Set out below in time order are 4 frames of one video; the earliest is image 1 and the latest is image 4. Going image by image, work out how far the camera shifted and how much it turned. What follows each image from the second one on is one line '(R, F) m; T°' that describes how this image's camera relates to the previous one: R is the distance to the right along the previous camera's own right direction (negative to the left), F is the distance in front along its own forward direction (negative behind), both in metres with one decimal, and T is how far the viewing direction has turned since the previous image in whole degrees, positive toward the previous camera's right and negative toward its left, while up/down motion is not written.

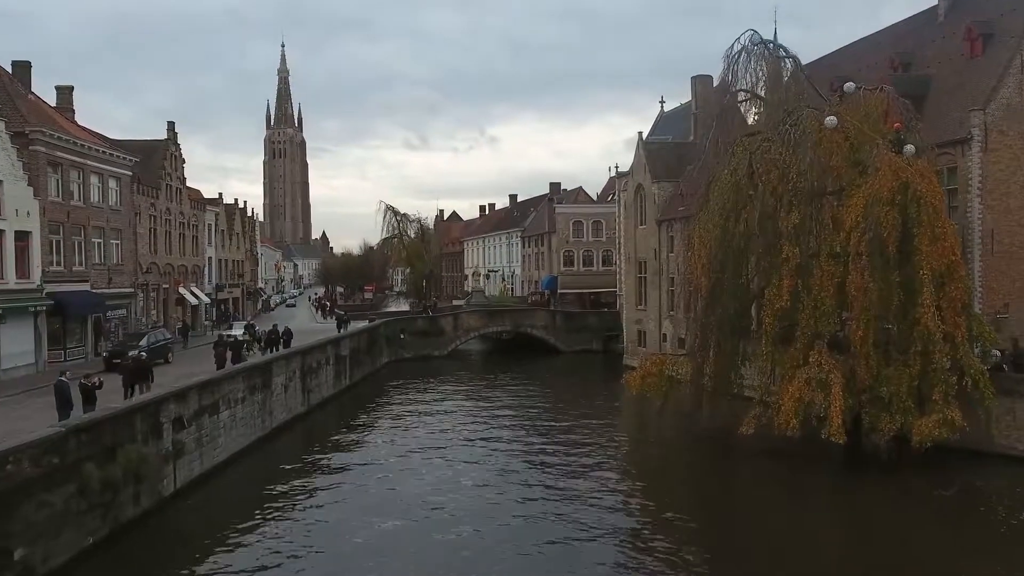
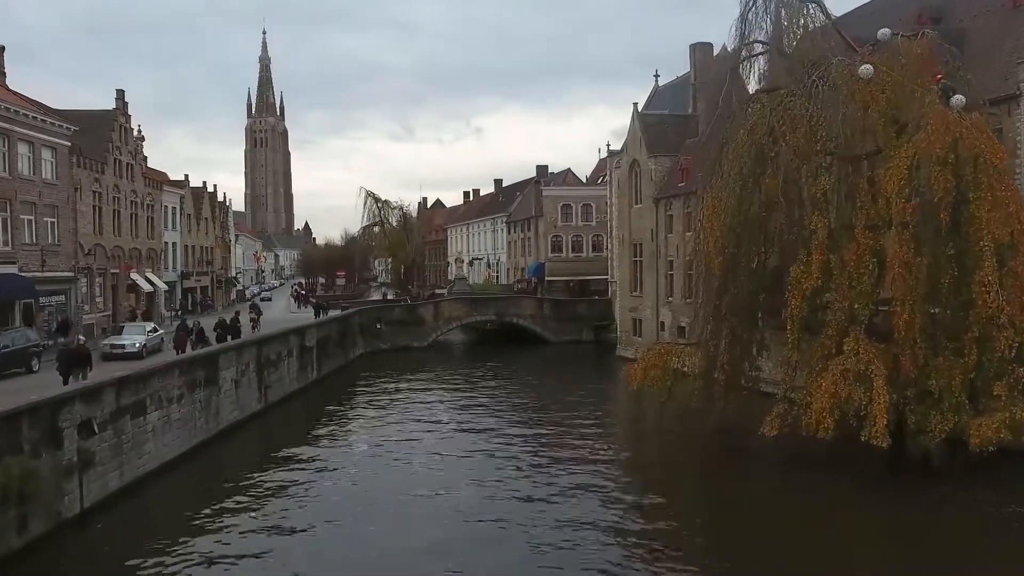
(+0.1, +3.0) m; +1°
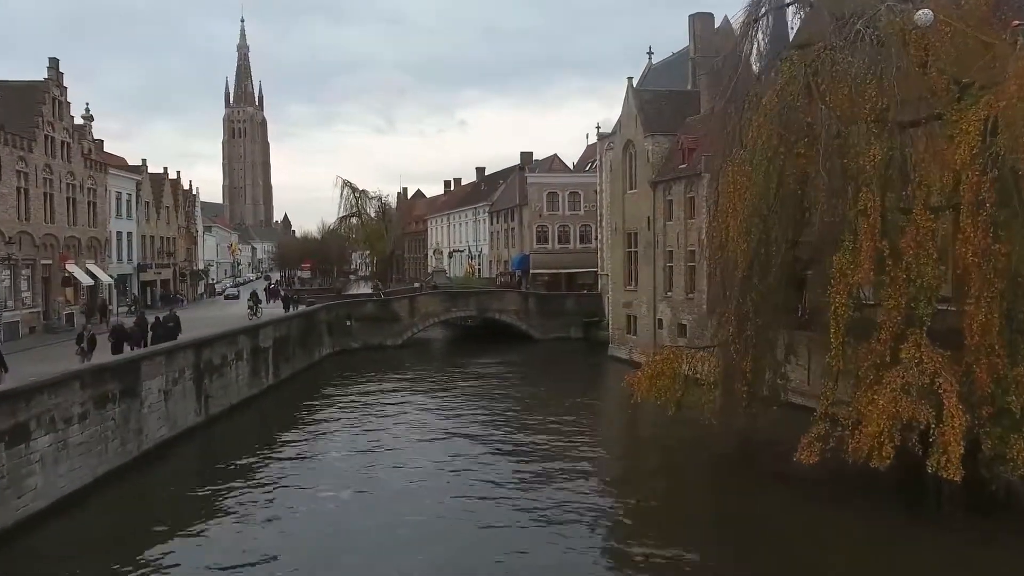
(+0.1, +3.2) m; +1°
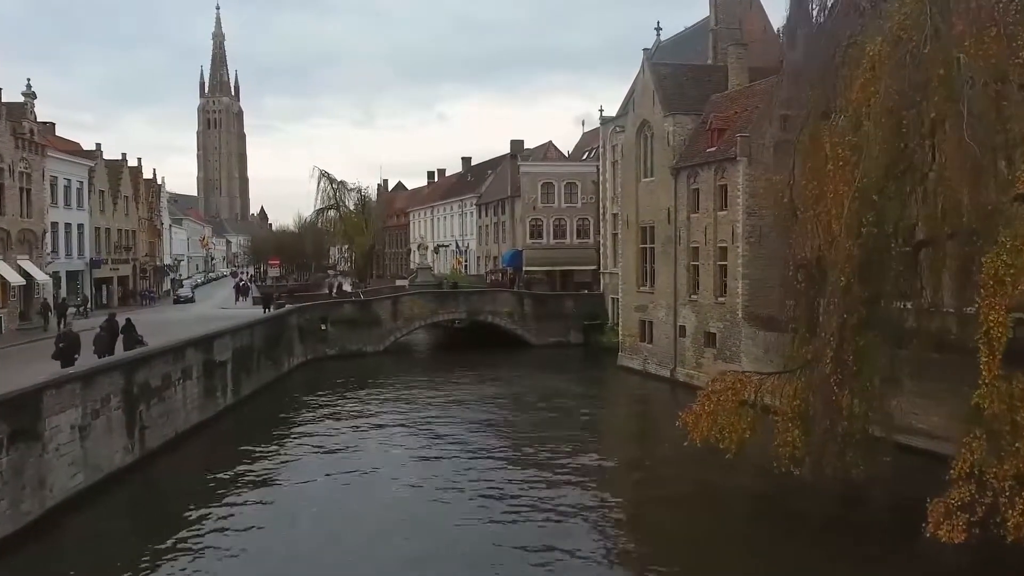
(-0.6, +3.9) m; +1°
